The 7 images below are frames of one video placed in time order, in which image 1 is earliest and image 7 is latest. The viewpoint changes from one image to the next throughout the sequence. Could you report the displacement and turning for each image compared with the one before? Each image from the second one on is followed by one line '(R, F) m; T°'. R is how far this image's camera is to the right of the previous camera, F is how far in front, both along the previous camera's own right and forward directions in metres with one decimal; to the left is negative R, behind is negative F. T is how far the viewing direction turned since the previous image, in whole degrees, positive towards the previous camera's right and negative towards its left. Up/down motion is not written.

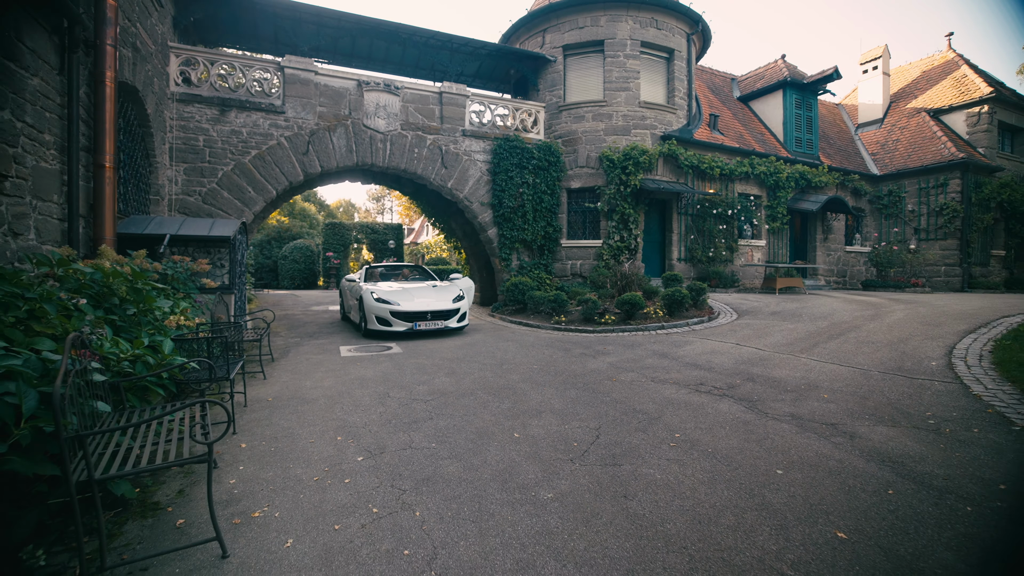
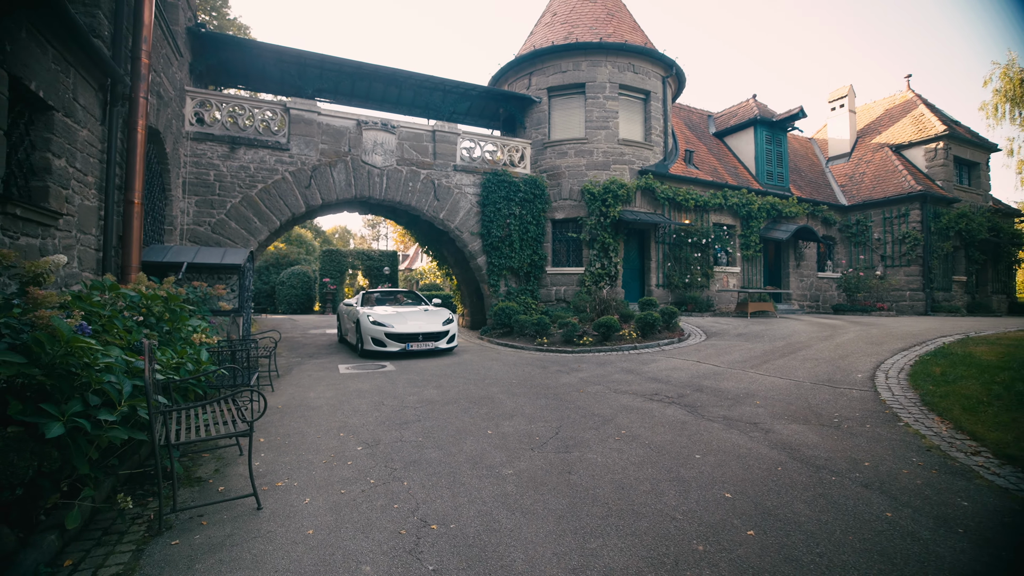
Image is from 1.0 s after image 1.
(+0.2, -0.8) m; +1°
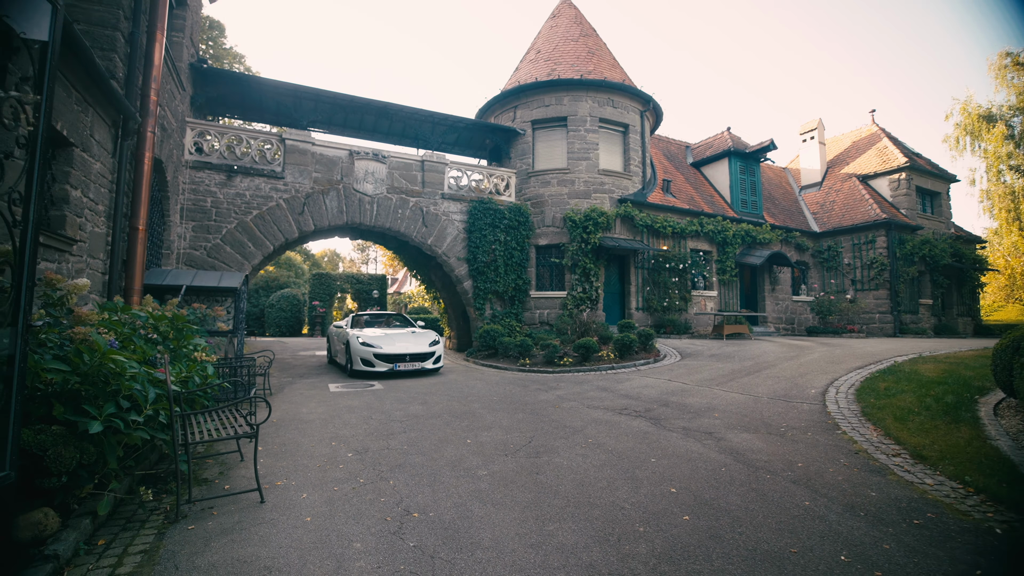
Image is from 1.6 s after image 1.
(+0.1, -0.5) m; +1°
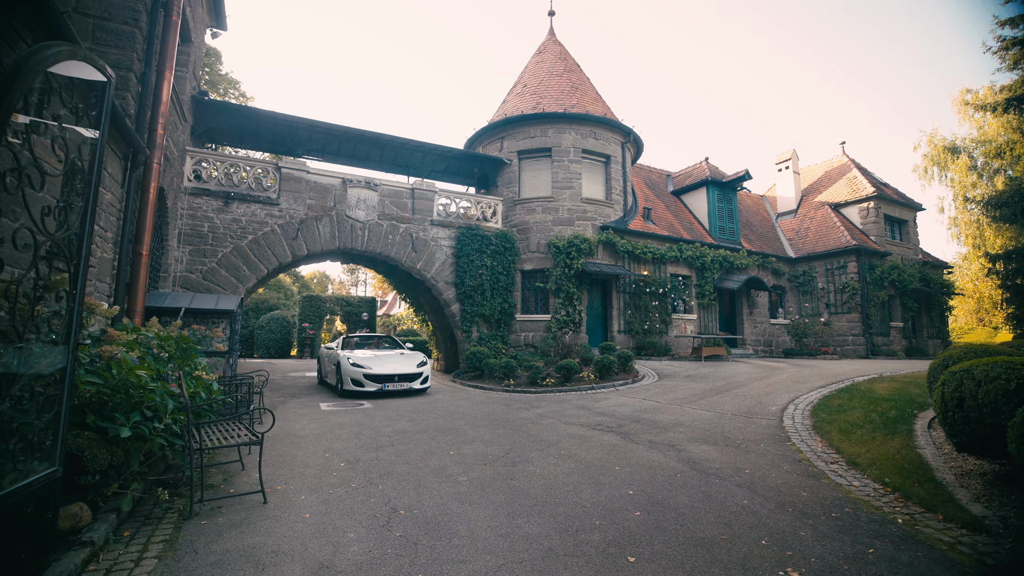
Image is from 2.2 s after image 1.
(+0.1, -0.5) m; +1°
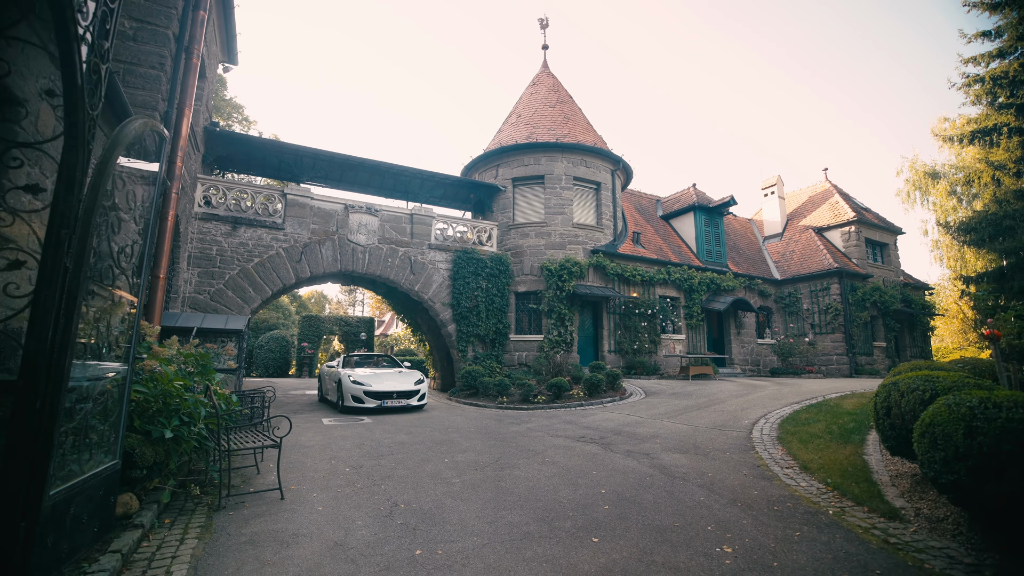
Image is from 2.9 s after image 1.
(+0.1, -0.6) m; 0°
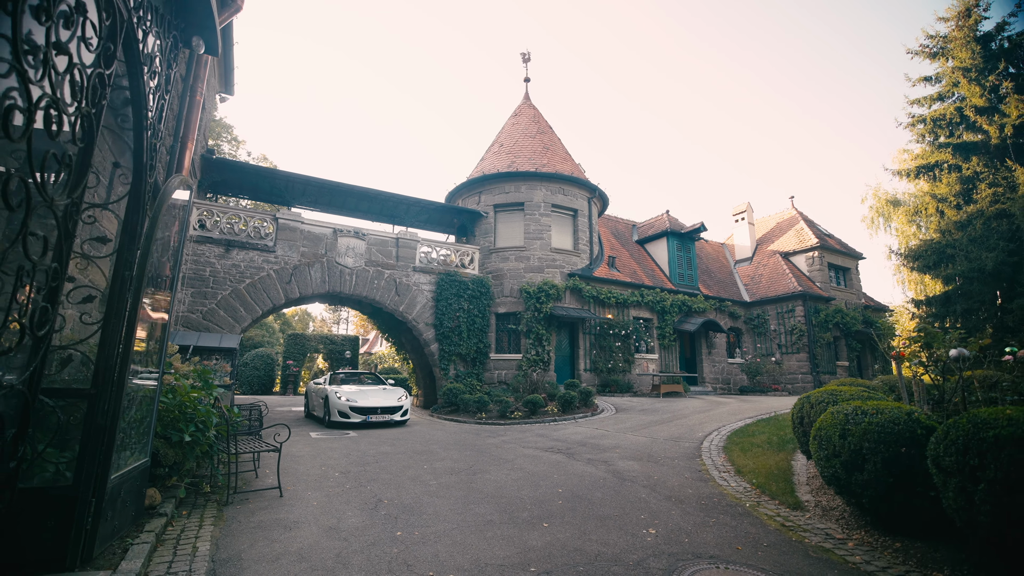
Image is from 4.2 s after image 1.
(+0.2, -0.8) m; +2°
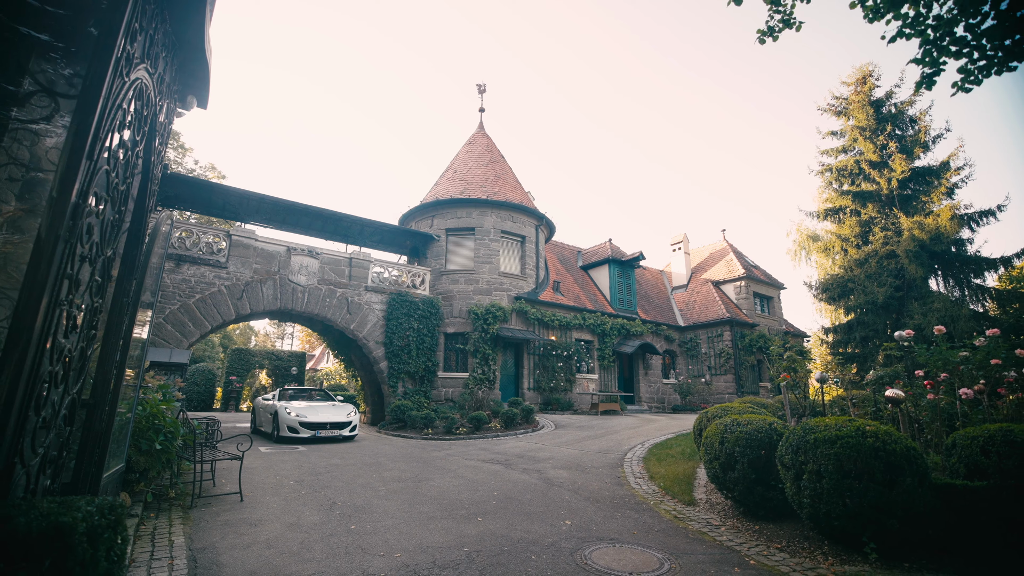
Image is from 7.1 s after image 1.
(+0.1, -0.8) m; +6°
